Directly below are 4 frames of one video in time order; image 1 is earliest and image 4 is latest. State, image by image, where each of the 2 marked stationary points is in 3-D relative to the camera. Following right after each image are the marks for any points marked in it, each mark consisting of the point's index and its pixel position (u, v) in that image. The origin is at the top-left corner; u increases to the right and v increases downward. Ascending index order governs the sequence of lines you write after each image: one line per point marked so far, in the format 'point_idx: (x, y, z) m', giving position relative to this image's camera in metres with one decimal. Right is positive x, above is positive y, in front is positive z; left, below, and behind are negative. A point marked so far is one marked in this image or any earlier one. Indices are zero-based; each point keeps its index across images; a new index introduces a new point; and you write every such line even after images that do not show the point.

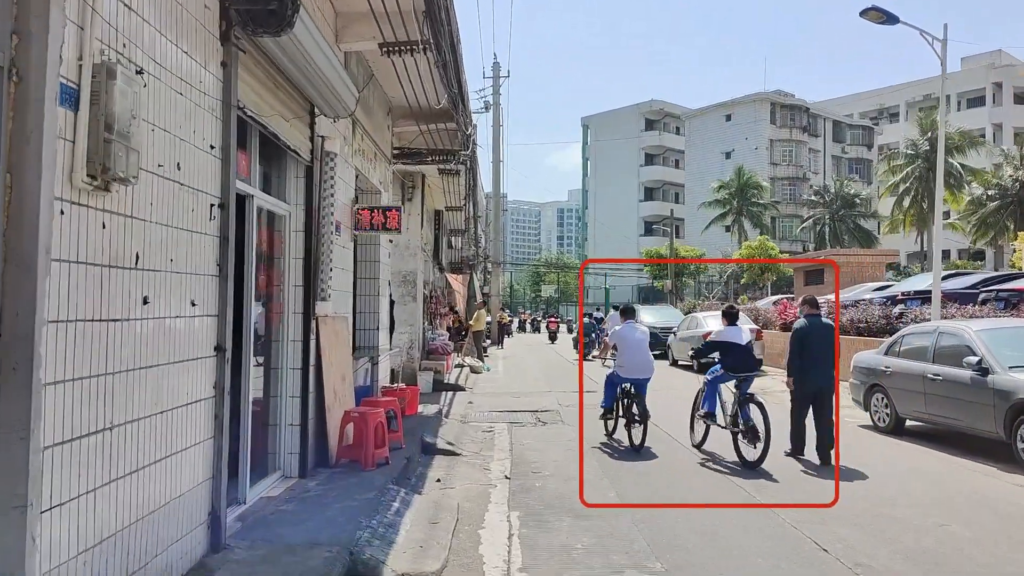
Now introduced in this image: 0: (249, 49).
0: (-1.6, +1.5, +4.4) m
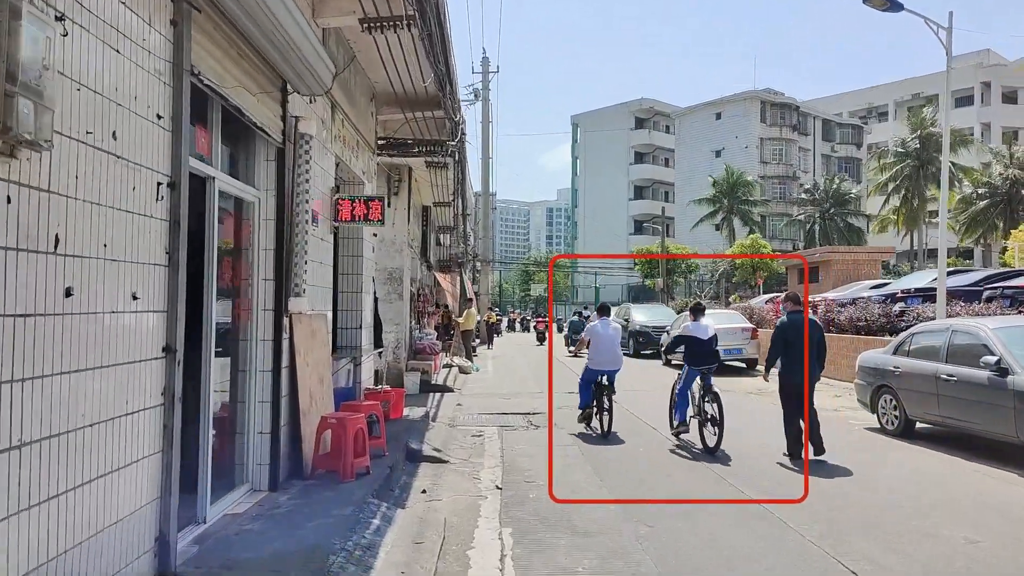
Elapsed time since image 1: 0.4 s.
0: (-1.6, +1.5, +3.9) m
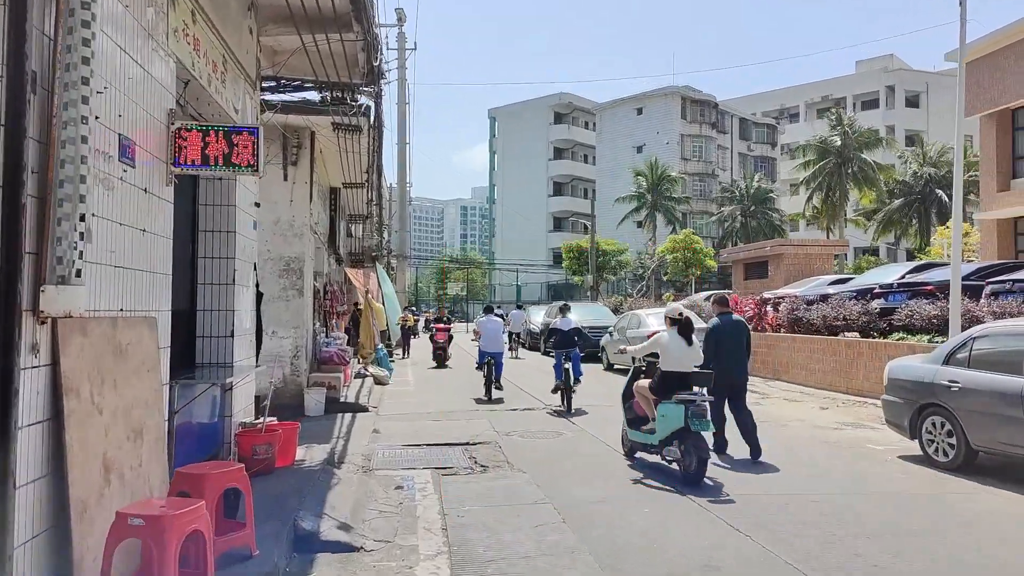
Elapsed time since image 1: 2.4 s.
0: (-1.5, +1.6, +1.1) m
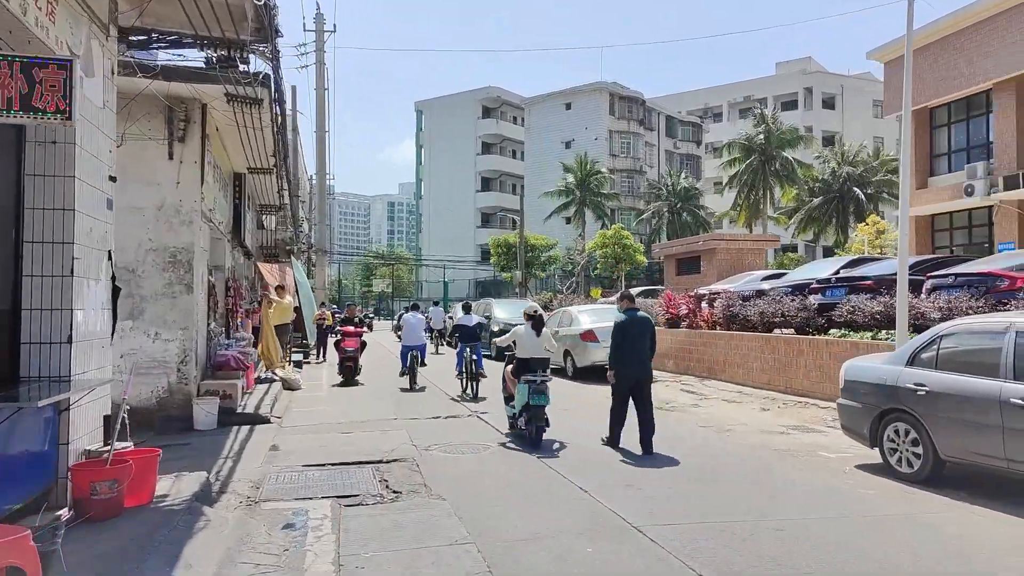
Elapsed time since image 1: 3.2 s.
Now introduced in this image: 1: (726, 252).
0: (-1.6, +1.6, -0.1) m
1: (+5.8, +1.0, +19.9) m
